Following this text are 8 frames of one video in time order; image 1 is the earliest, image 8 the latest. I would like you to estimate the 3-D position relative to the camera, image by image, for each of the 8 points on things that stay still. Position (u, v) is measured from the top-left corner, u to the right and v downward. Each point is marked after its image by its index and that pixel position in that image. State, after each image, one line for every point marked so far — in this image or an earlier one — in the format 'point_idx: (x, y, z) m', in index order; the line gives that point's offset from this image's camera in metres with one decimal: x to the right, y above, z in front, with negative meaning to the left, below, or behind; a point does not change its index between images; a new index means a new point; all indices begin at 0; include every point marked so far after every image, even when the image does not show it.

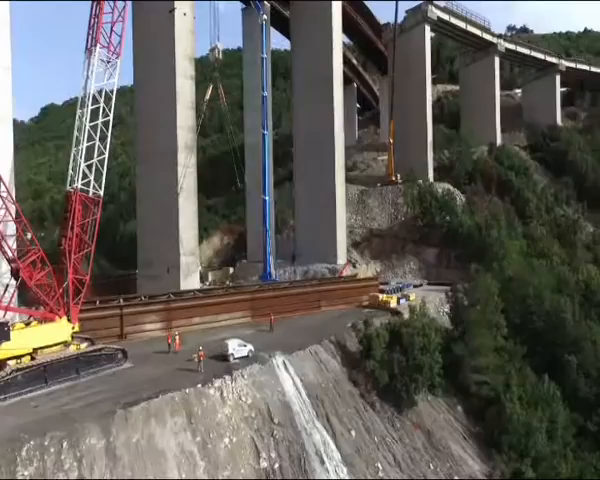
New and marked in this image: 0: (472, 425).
0: (+7.7, -8.4, +16.7) m
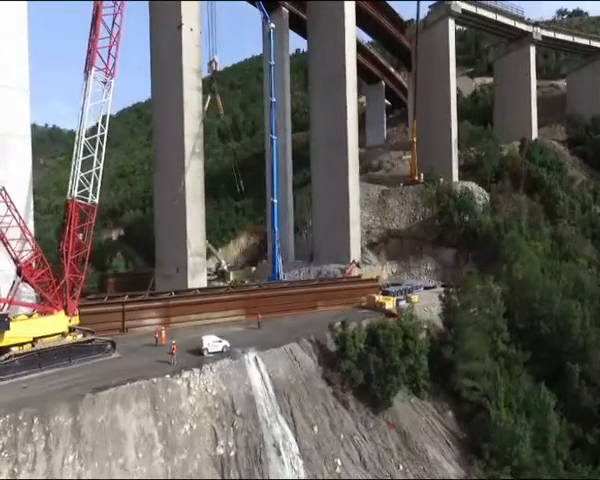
0: (+6.9, -8.4, +16.4) m
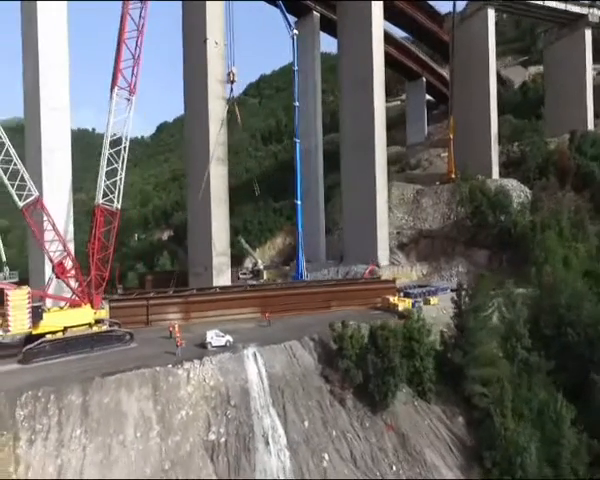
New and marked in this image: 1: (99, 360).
0: (+6.9, -8.5, +16.1) m
1: (-7.6, -4.6, +14.0) m
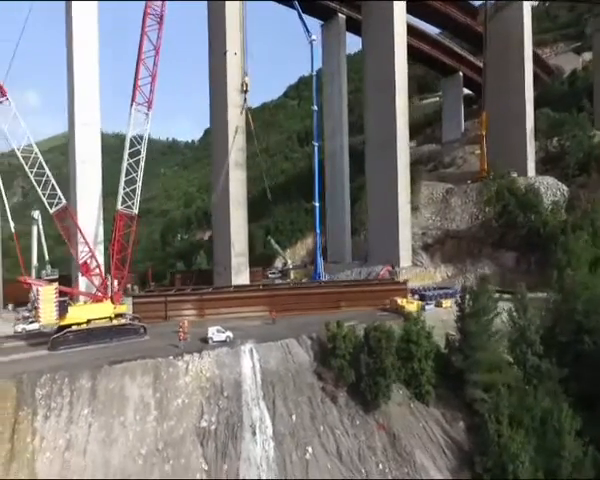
0: (+6.7, -8.6, +15.9) m
1: (-7.9, -4.7, +15.7) m
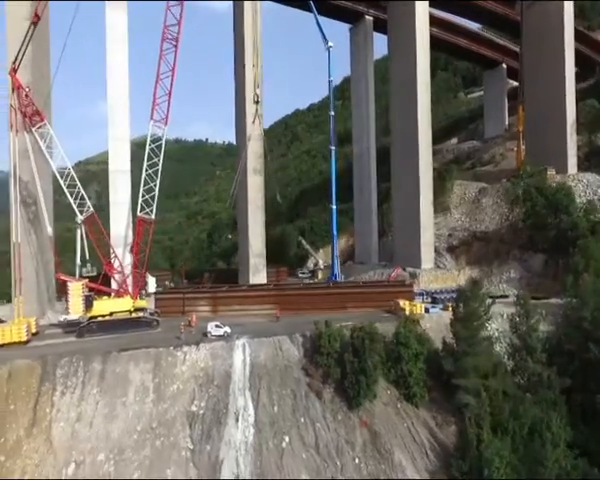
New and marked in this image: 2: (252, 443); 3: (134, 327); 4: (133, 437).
0: (+6.1, -8.8, +16.1) m
1: (-8.4, -4.8, +18.0) m
2: (-1.9, -8.0, +14.6) m
3: (-8.7, -4.7, +19.7) m
4: (-6.4, -7.6, +14.4) m
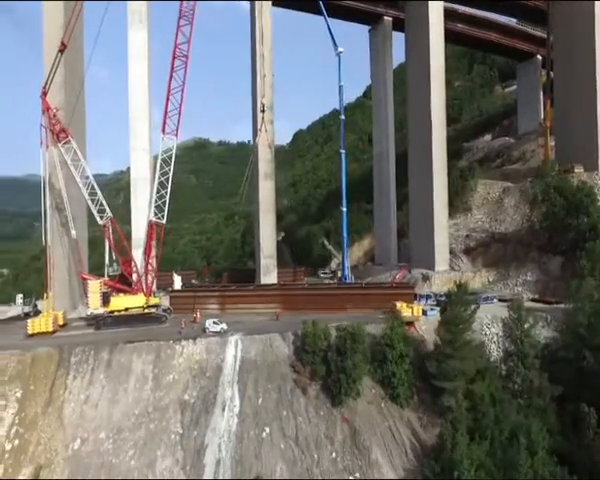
0: (+5.3, -9.0, +16.3) m
1: (-8.9, -5.0, +19.9) m
2: (-2.8, -8.1, +15.8) m
3: (-8.9, -4.8, +21.7) m
4: (-7.3, -7.8, +16.1) m
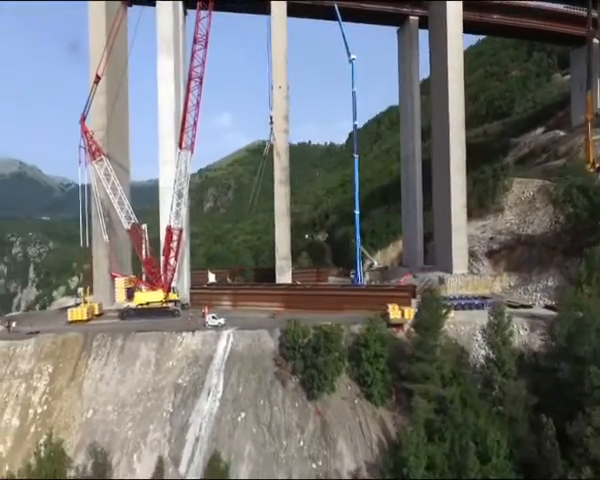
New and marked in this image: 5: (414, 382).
0: (+4.0, -9.2, +17.0) m
1: (-9.4, -5.2, +23.0) m
2: (-4.1, -8.4, +17.9) m
3: (-9.1, -5.0, +24.7) m
4: (-8.5, -8.0, +18.9) m
5: (+5.2, -6.6, +17.2) m
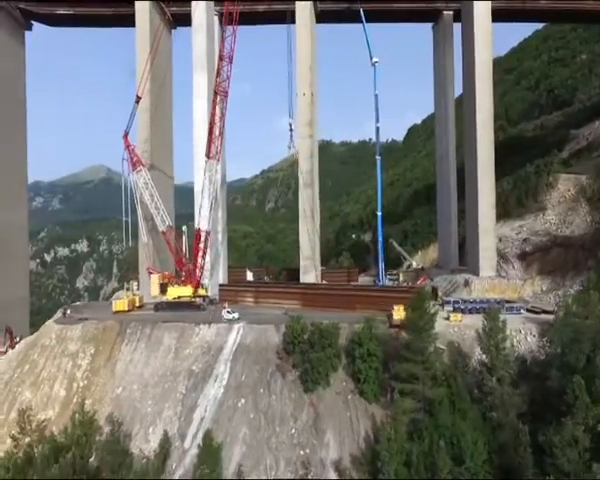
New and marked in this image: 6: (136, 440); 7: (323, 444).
0: (+3.5, -9.4, +17.6) m
1: (-8.6, -5.3, +25.7) m
2: (-4.3, -8.5, +19.9) m
3: (-8.1, -5.1, +27.4) m
4: (-8.5, -8.1, +21.6) m
5: (+4.8, -6.7, +17.6) m
6: (-8.6, -10.5, +19.6) m
7: (+1.2, -9.8, +17.8) m
